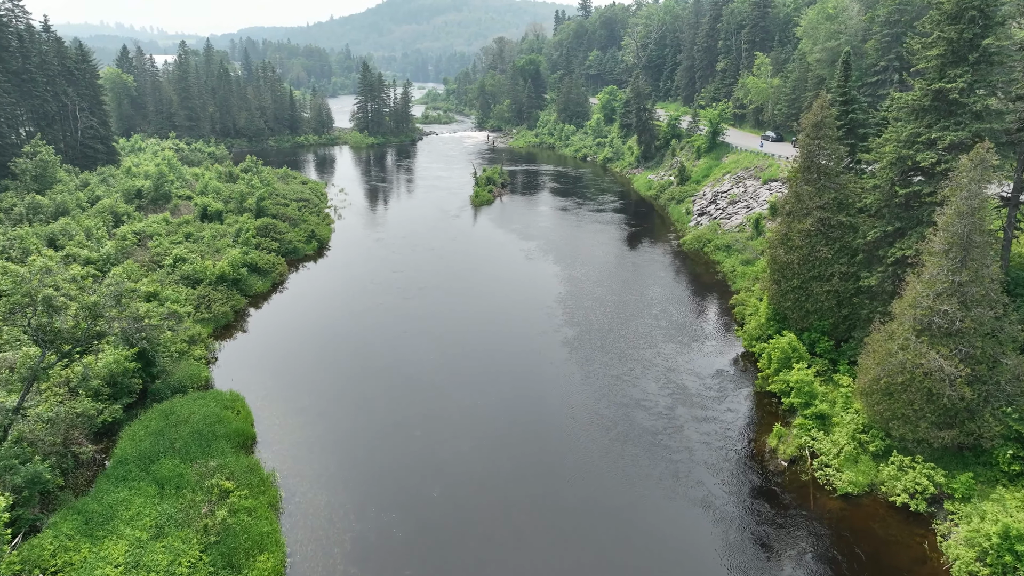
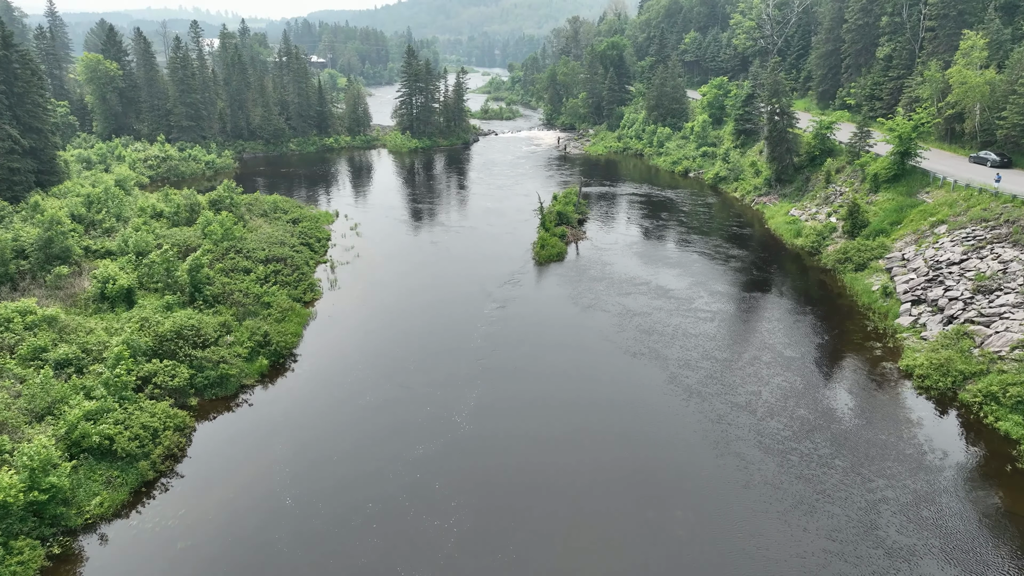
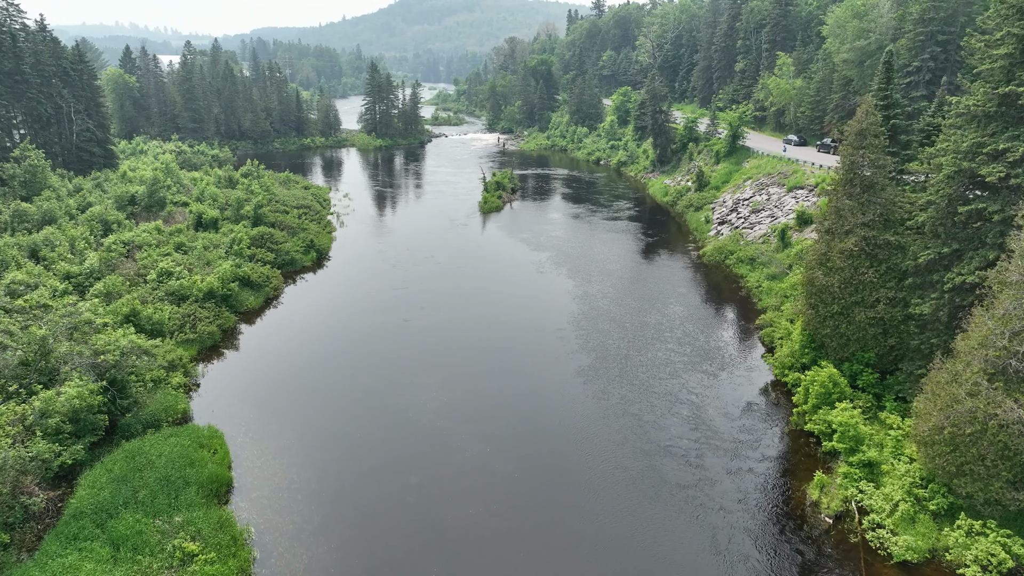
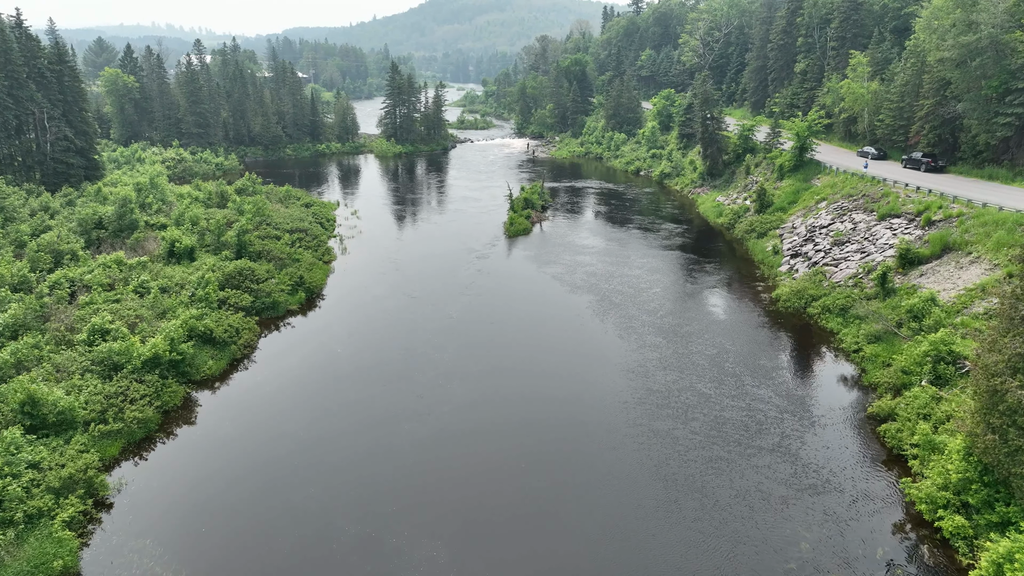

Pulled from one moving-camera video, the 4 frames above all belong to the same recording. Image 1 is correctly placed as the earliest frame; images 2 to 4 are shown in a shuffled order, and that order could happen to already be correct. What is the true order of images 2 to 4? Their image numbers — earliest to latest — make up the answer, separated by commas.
3, 4, 2
